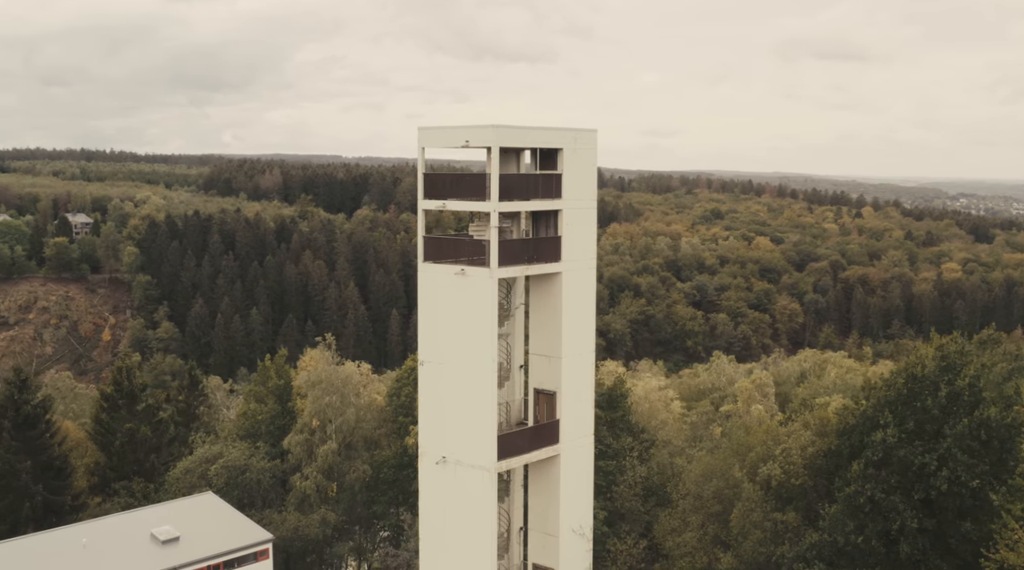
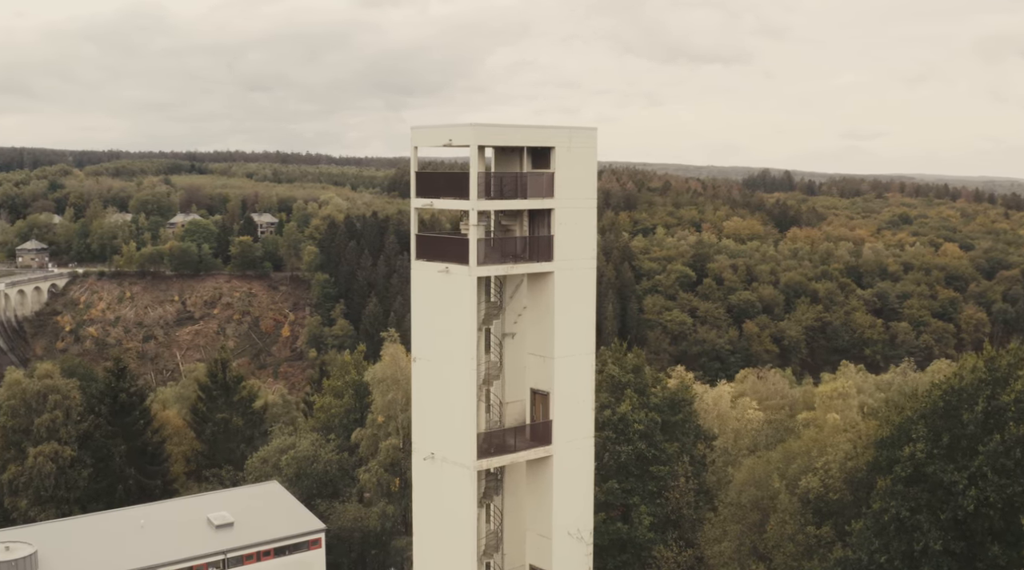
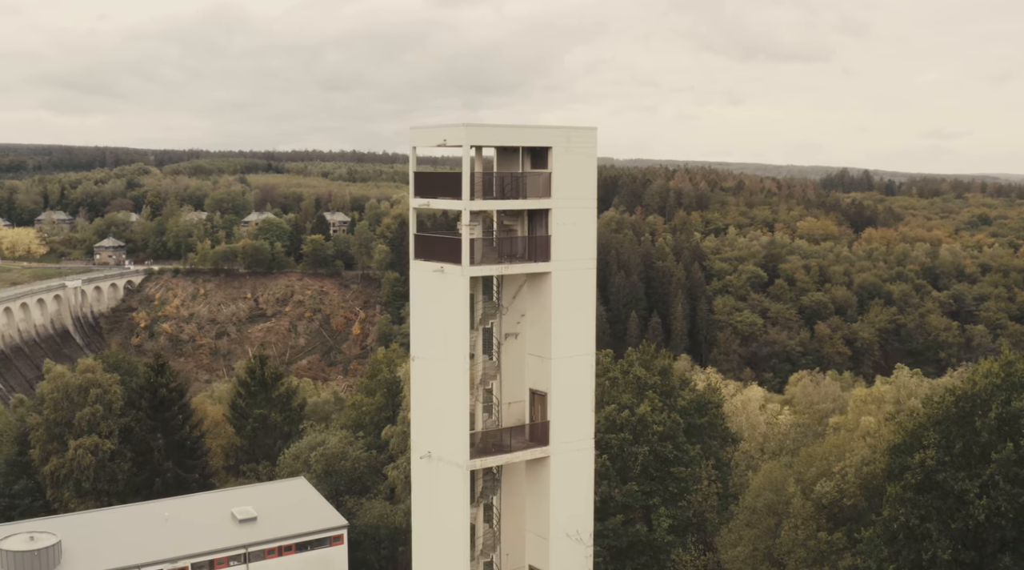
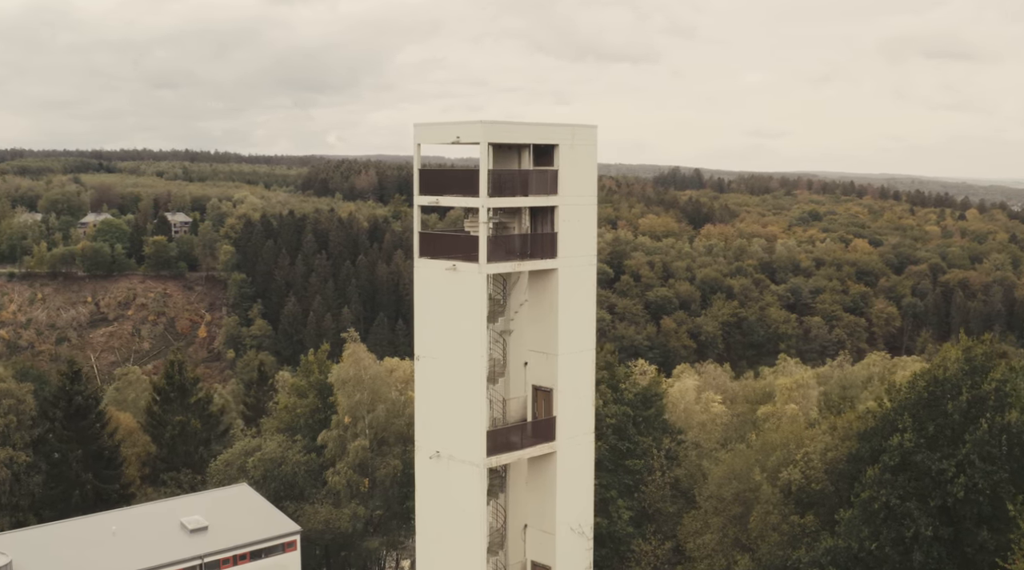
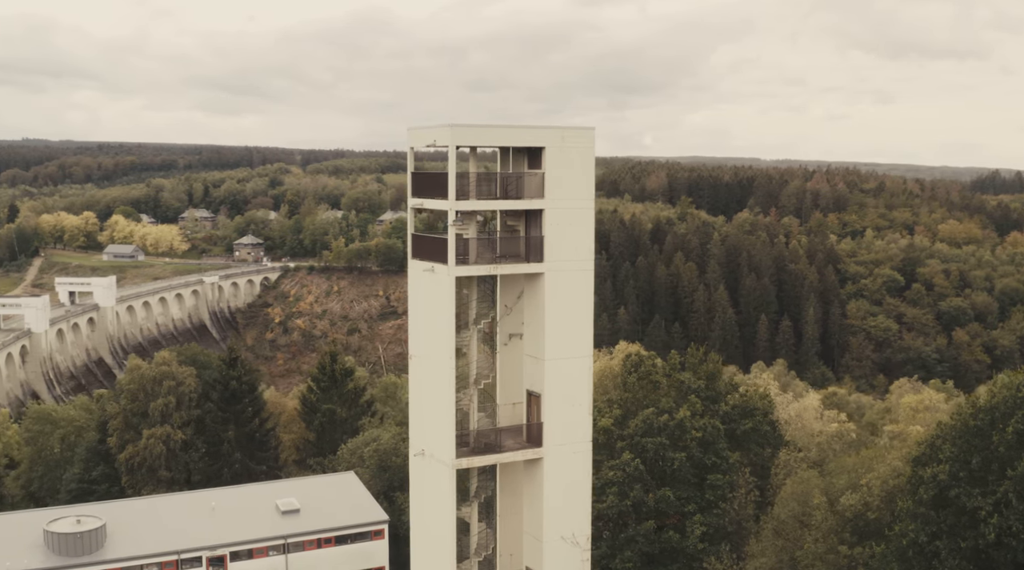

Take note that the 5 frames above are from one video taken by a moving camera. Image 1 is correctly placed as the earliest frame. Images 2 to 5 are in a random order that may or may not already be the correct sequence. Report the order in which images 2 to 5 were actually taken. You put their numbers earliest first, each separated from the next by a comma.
4, 2, 3, 5
